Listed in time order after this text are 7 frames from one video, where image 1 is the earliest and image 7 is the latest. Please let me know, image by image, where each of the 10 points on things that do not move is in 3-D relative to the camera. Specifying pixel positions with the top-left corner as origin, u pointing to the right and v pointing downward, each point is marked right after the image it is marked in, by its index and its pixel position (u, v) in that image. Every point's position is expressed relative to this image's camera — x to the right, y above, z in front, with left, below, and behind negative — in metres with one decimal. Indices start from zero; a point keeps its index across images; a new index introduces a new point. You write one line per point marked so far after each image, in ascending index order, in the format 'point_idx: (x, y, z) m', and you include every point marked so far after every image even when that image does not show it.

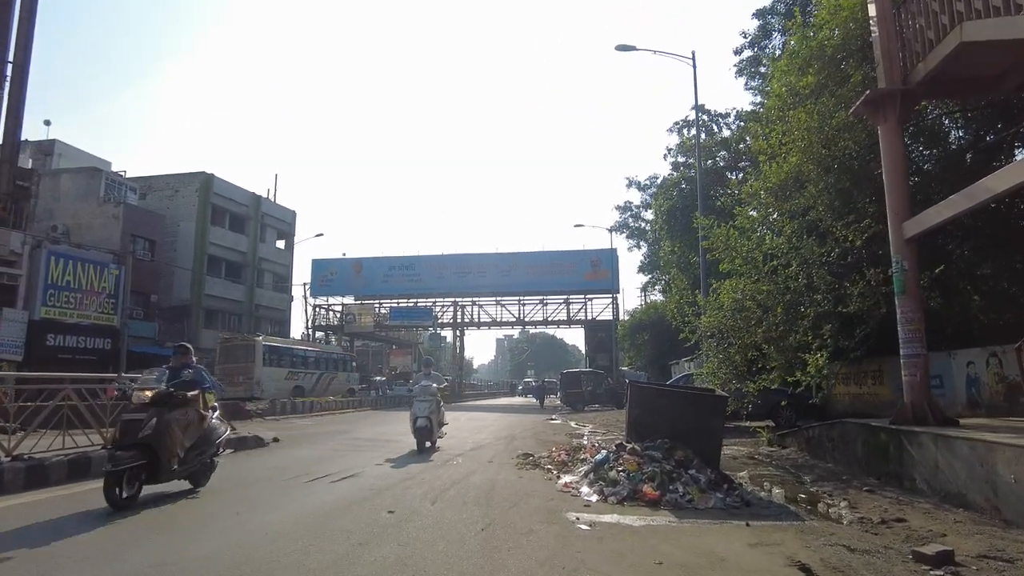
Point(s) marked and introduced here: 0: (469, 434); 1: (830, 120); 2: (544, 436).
0: (-0.9, -3.3, +15.9) m
1: (+4.9, +2.6, +10.9) m
2: (+0.8, -3.4, +15.9) m
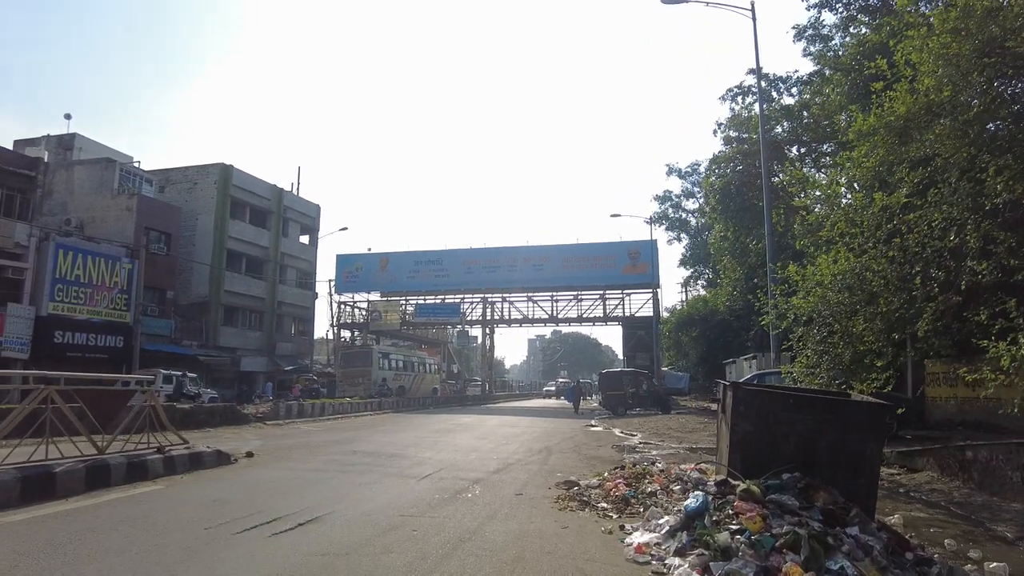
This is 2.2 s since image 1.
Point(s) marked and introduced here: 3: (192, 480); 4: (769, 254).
0: (-0.3, -2.9, +13.1) m
1: (+5.3, +3.0, +7.9) m
2: (+1.4, -3.0, +13.0) m
3: (-3.6, -2.1, +7.9) m
4: (+7.1, +1.0, +19.6) m
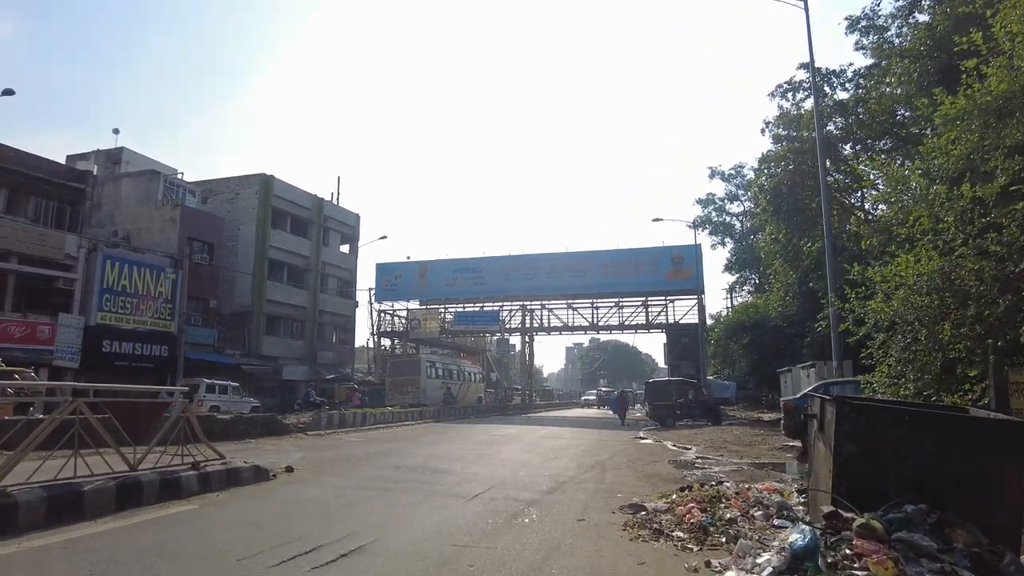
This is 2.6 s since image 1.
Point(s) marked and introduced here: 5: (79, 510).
0: (+0.6, -3.0, +12.4) m
1: (+5.9, +3.0, +7.0) m
2: (+2.3, -3.1, +12.2) m
3: (-3.0, -2.2, +7.4) m
4: (+8.2, +0.9, +18.5) m
5: (-3.8, -1.9, +6.2) m
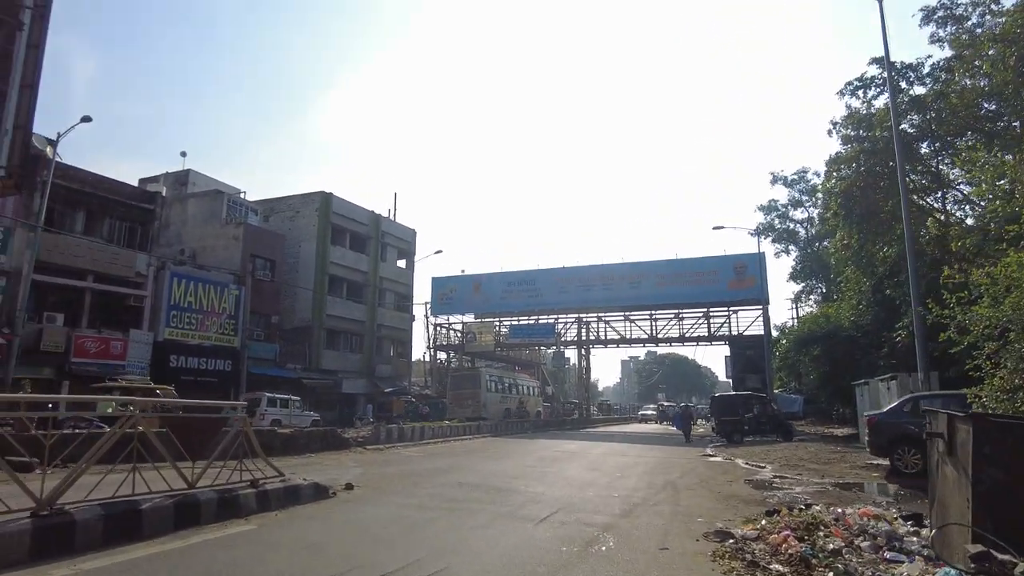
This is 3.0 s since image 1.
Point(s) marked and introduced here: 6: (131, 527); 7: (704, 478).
0: (+1.7, -3.2, +11.8) m
1: (+6.5, +3.0, +6.1) m
2: (+3.3, -3.2, +11.5) m
3: (-2.2, -2.3, +7.1) m
4: (+9.7, +0.7, +17.4) m
5: (-3.2, -2.0, +6.0) m
6: (-3.2, -2.0, +6.0) m
7: (+3.5, -3.4, +12.8) m
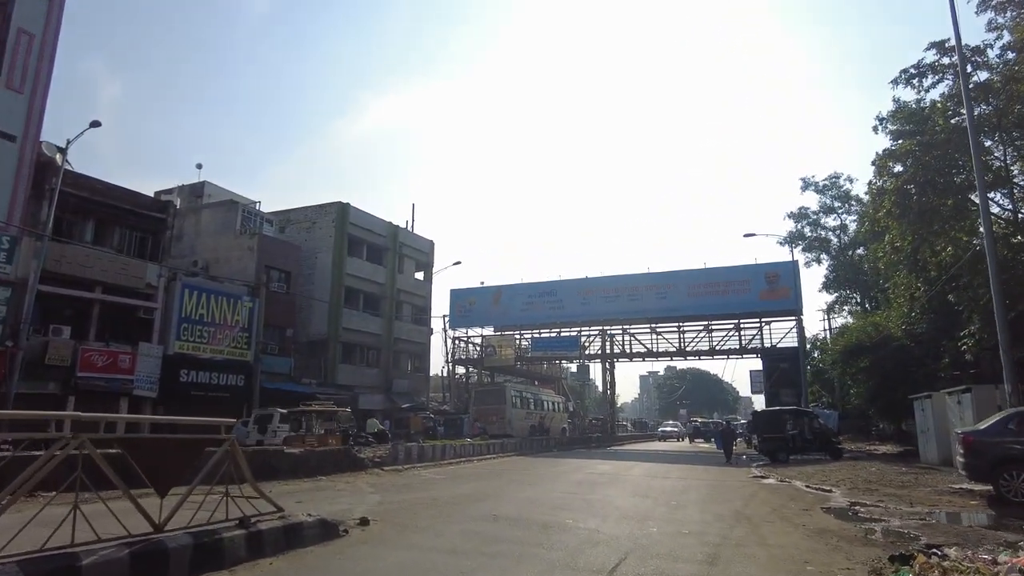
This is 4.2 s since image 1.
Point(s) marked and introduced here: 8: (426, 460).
0: (+2.2, -3.1, +10.1) m
1: (+6.9, +3.2, +4.4) m
2: (+3.9, -3.1, +9.7) m
3: (-1.8, -2.2, +5.6) m
4: (+10.4, +0.6, +15.6) m
5: (-2.7, -1.9, +4.4) m
6: (-2.8, -1.9, +4.4) m
7: (+4.1, -3.4, +11.1) m
8: (-2.4, -4.8, +19.7) m
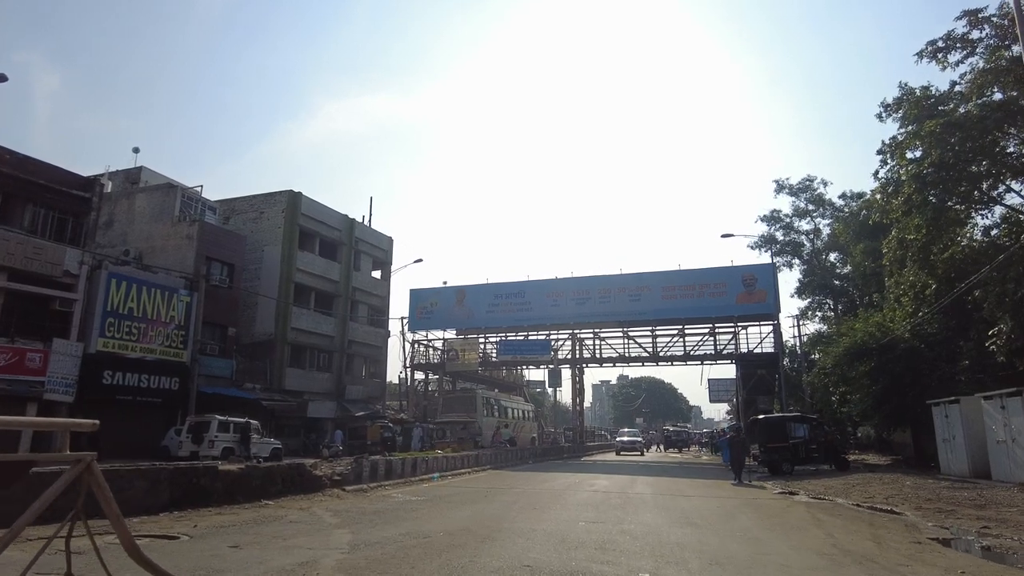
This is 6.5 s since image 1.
0: (+2.5, -2.7, +7.4) m
1: (+7.6, +3.6, +2.1) m
2: (+4.2, -2.7, +7.1) m
3: (-1.2, -1.6, +2.6) m
4: (+10.4, +0.9, +13.5) m
5: (-2.0, -1.3, +1.4) m
6: (-2.1, -1.3, +1.4) m
7: (+4.3, -3.0, +8.5) m
8: (-2.7, -4.4, +16.6) m
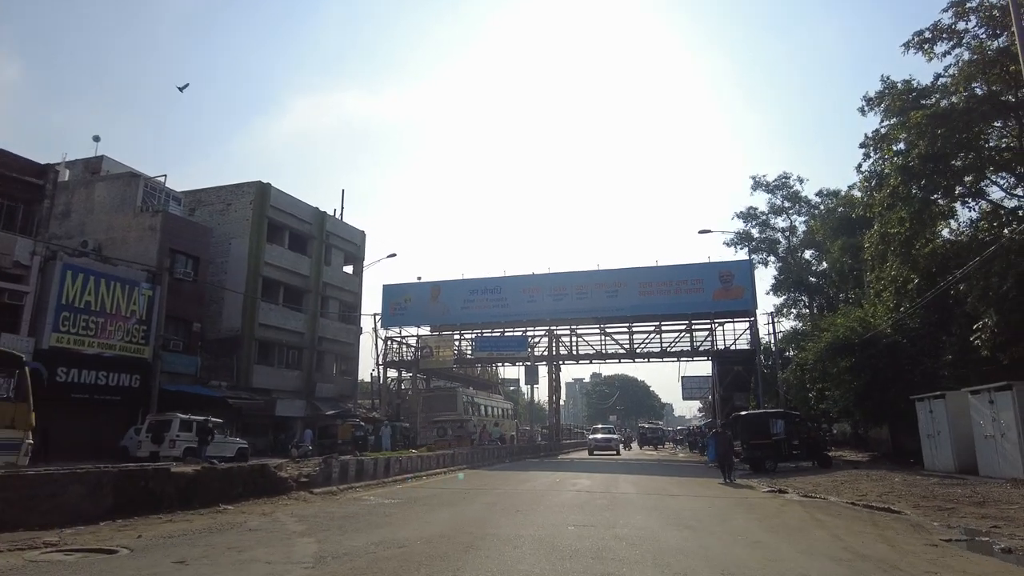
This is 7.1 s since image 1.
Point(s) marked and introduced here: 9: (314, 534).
0: (+2.4, -2.5, +6.7) m
1: (+7.7, +3.8, +1.6) m
2: (+4.1, -2.5, +6.5) m
3: (-1.1, -1.5, +1.8) m
4: (+10.0, +1.1, +13.1) m
5: (-1.9, -1.1, +0.6) m
6: (-2.0, -1.1, +0.5) m
7: (+4.1, -2.8, +7.9) m
8: (-3.2, -4.2, +15.7) m
9: (-2.1, -2.6, +7.6) m
